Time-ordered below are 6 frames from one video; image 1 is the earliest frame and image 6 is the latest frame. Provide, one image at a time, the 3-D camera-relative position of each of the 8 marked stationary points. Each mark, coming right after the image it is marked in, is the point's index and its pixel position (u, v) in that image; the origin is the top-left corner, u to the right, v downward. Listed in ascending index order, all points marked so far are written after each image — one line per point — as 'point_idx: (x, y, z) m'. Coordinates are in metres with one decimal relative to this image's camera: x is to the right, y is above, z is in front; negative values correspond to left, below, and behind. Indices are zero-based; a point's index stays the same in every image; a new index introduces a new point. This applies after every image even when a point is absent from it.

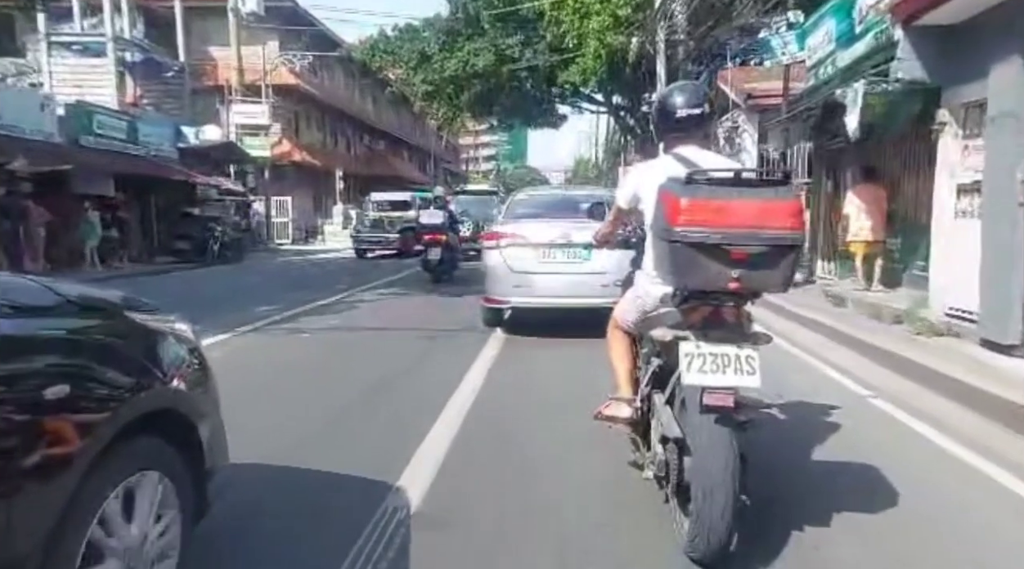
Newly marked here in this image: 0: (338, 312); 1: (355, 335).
0: (-2.8, -0.4, +11.6) m
1: (-2.0, -0.6, +9.9) m
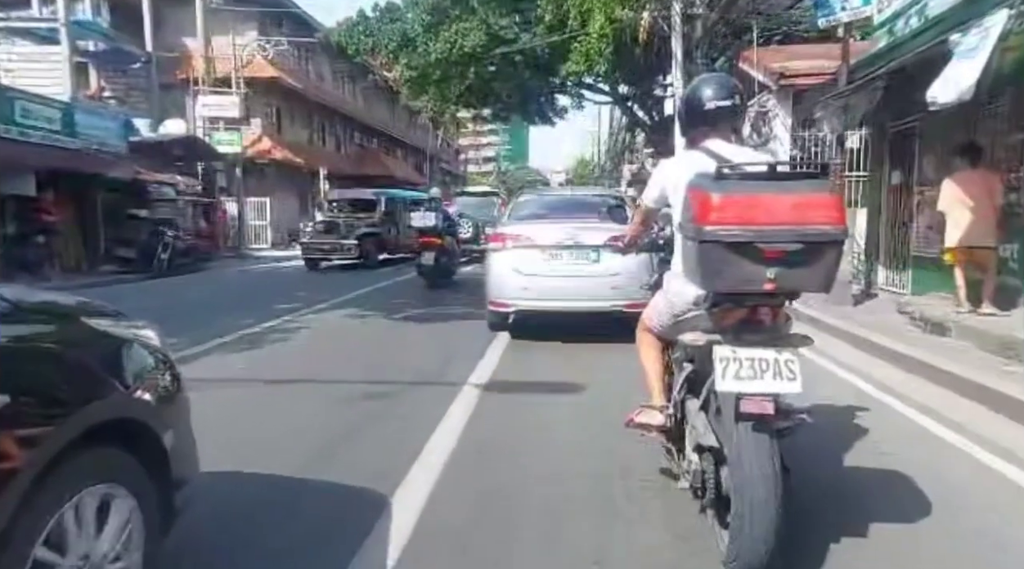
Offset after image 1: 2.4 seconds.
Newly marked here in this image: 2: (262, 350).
0: (-2.8, -0.5, +11.0) m
1: (-2.0, -0.7, +9.3) m
2: (-2.7, -0.7, +8.5) m
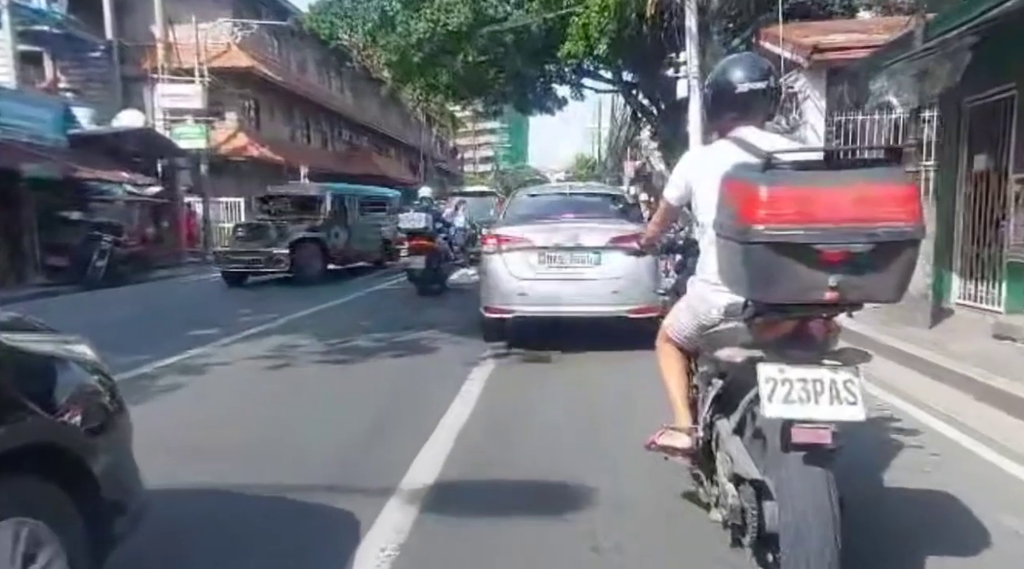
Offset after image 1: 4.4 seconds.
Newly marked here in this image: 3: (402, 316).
0: (-2.8, -0.6, +10.4) m
1: (-2.1, -0.7, +8.7) m
2: (-2.7, -0.8, +8.0) m
3: (-1.6, -0.5, +11.3) m
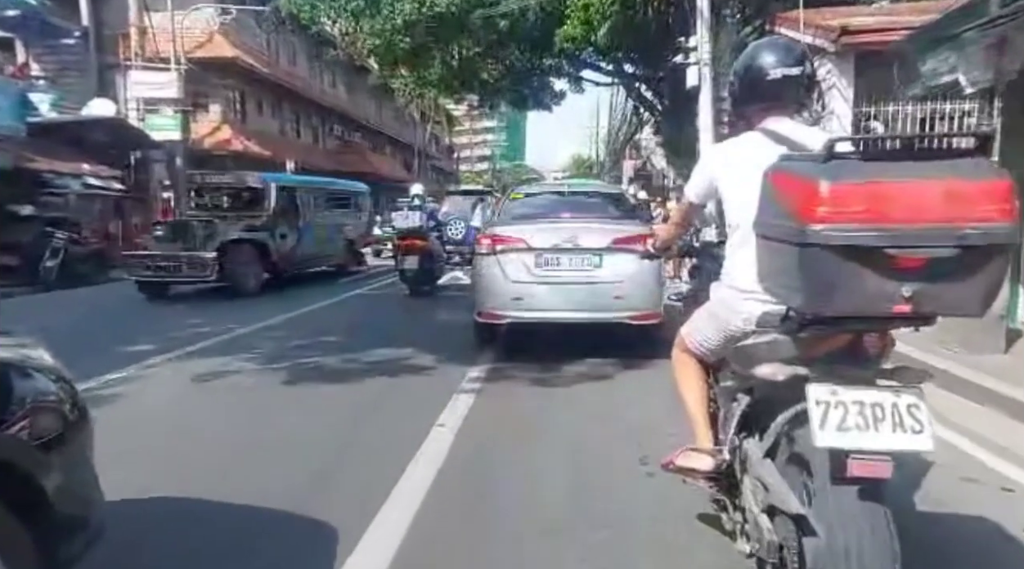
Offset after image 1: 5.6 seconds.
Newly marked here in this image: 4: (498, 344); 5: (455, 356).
0: (-2.8, -0.6, +10.1) m
1: (-2.1, -0.7, +8.4) m
2: (-2.8, -0.8, +7.6) m
3: (-1.6, -0.5, +10.9) m
4: (-0.1, -0.7, +8.6) m
5: (-0.6, -0.7, +8.1) m
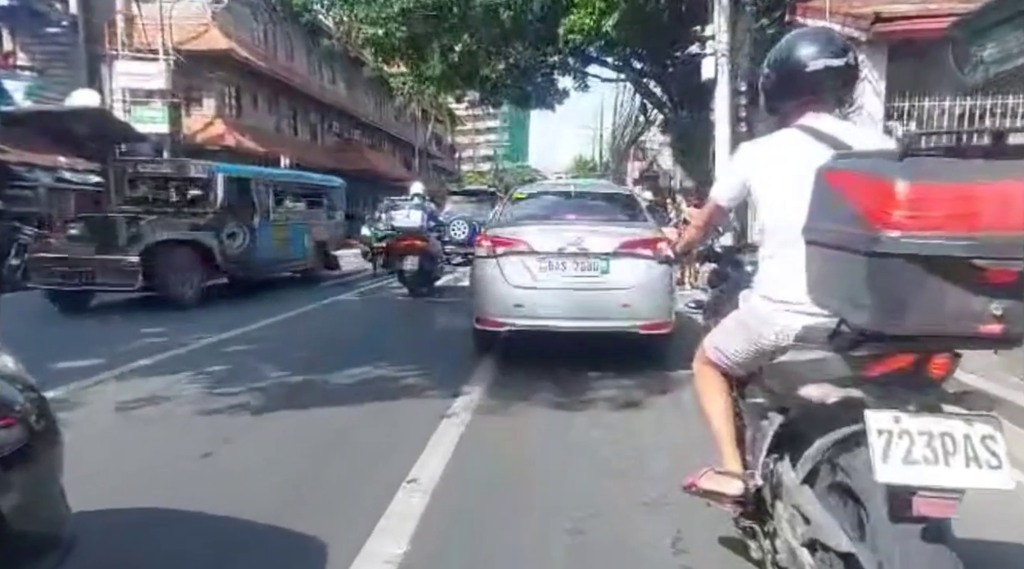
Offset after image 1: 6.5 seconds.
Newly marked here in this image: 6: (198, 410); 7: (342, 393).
0: (-2.8, -0.6, +9.8) m
1: (-2.1, -0.7, +8.1) m
2: (-2.7, -0.8, +7.4) m
3: (-1.6, -0.5, +10.7) m
4: (-0.1, -0.7, +8.3) m
5: (-0.5, -0.8, +7.8) m
6: (-2.3, -0.9, +5.9) m
7: (-1.3, -0.9, +6.5) m
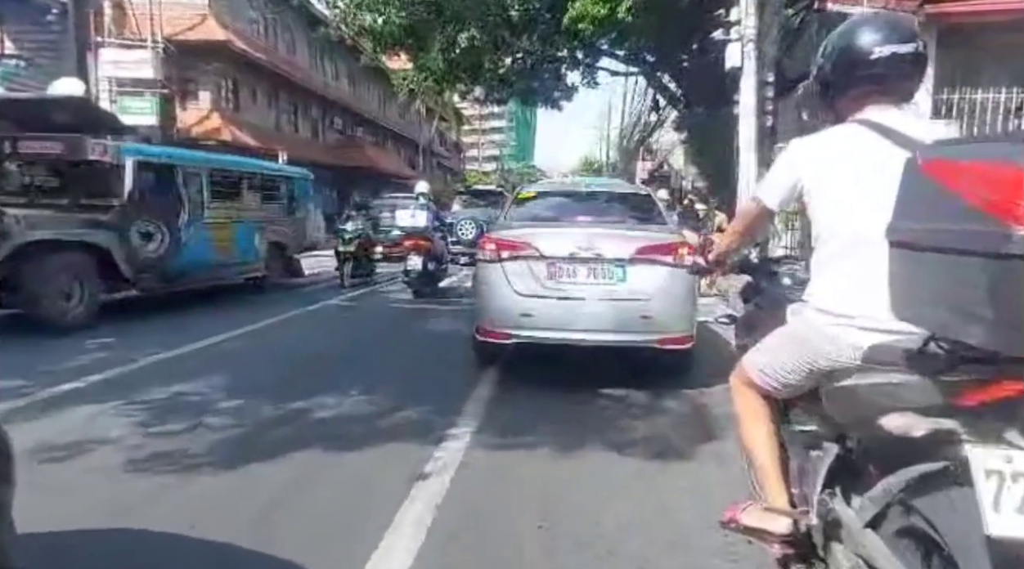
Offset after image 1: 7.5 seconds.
0: (-2.7, -0.6, +9.5) m
1: (-2.0, -0.8, +7.8) m
2: (-2.7, -0.8, +7.1) m
3: (-1.5, -0.5, +10.4) m
4: (0.0, -0.7, +8.0) m
5: (-0.5, -0.8, +7.5) m
6: (-2.2, -0.9, +5.6) m
7: (-1.2, -0.9, +6.2) m
